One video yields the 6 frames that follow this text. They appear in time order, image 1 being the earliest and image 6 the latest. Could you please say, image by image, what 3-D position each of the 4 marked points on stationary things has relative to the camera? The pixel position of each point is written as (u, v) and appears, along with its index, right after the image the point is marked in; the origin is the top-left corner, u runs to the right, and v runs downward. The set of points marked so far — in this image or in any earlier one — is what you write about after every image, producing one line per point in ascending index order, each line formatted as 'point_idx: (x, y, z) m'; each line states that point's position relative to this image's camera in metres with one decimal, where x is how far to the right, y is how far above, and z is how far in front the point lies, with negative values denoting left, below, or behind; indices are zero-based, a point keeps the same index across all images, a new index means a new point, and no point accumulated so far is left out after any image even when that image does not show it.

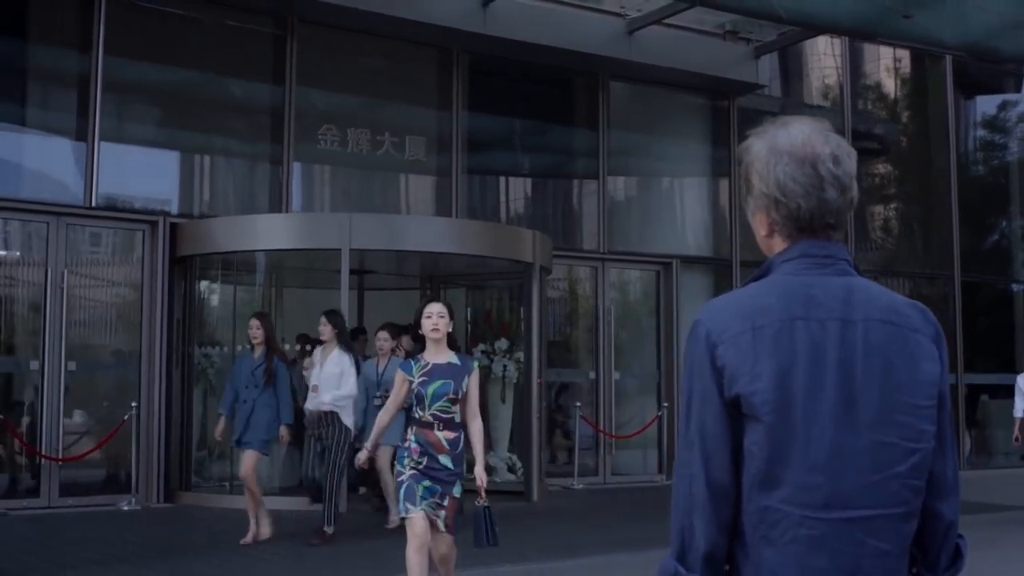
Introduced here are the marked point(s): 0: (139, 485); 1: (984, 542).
0: (-3.7, -2.0, +12.1) m
1: (+4.2, -2.3, +10.8) m
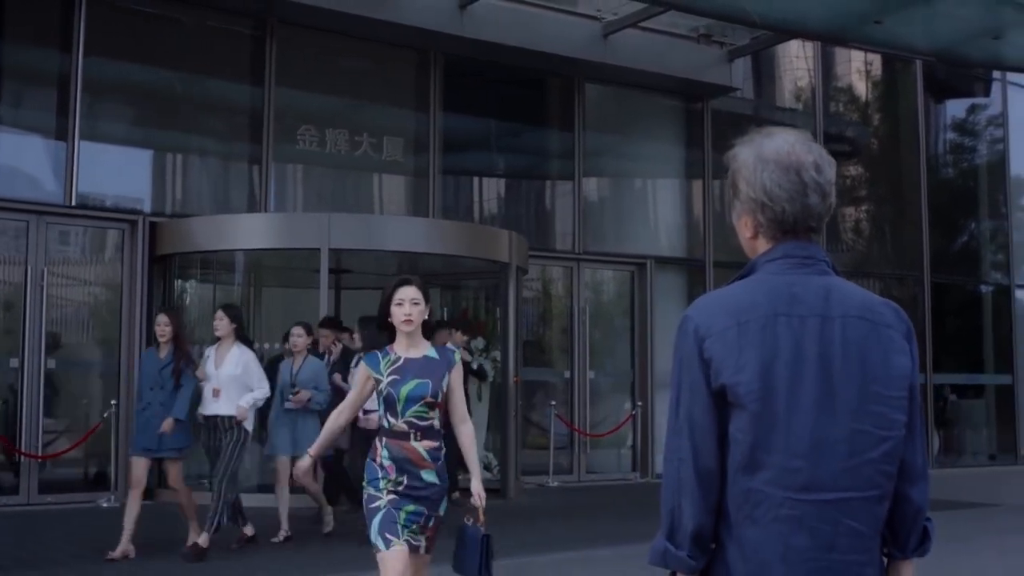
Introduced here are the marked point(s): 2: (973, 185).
0: (-3.9, -1.9, +12.1) m
1: (+4.0, -2.3, +11.1) m
2: (+7.6, +1.7, +19.9) m
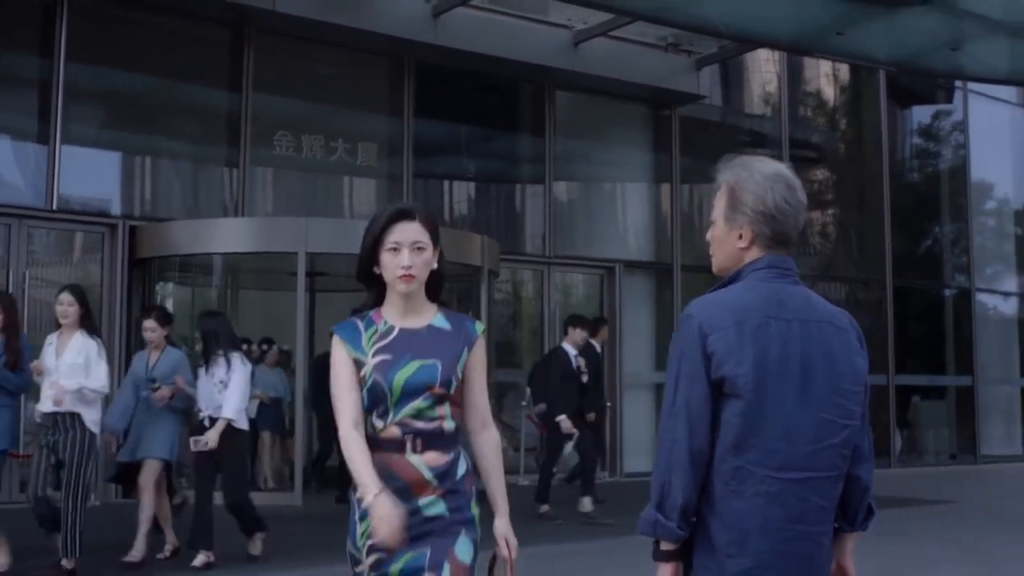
0: (-4.2, -2.0, +12.3) m
1: (+3.7, -2.3, +11.4) m
2: (+7.1, +1.6, +20.3) m
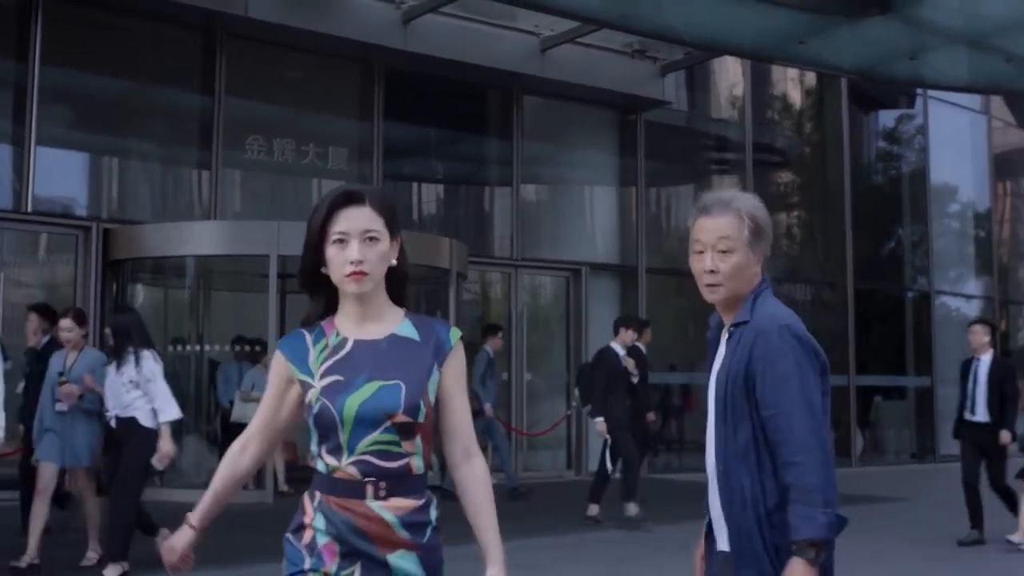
0: (-4.6, -2.0, +12.5) m
1: (+3.4, -2.3, +11.8) m
2: (+6.6, +1.6, +20.8) m
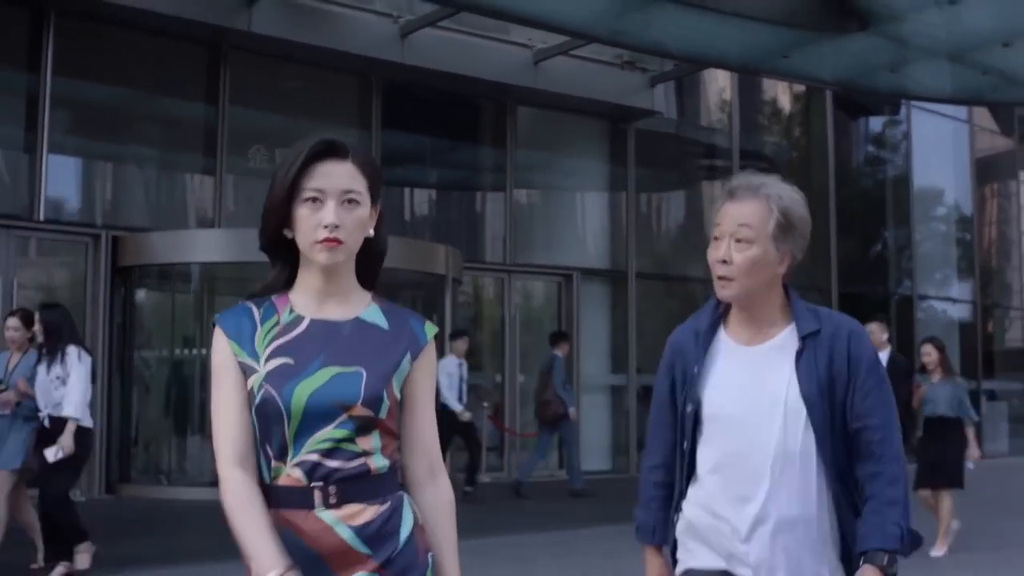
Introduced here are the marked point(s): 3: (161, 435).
0: (-4.6, -2.0, +12.9) m
1: (+3.4, -2.4, +12.3) m
2: (+6.5, +1.5, +21.3) m
3: (-3.8, -1.6, +13.3) m
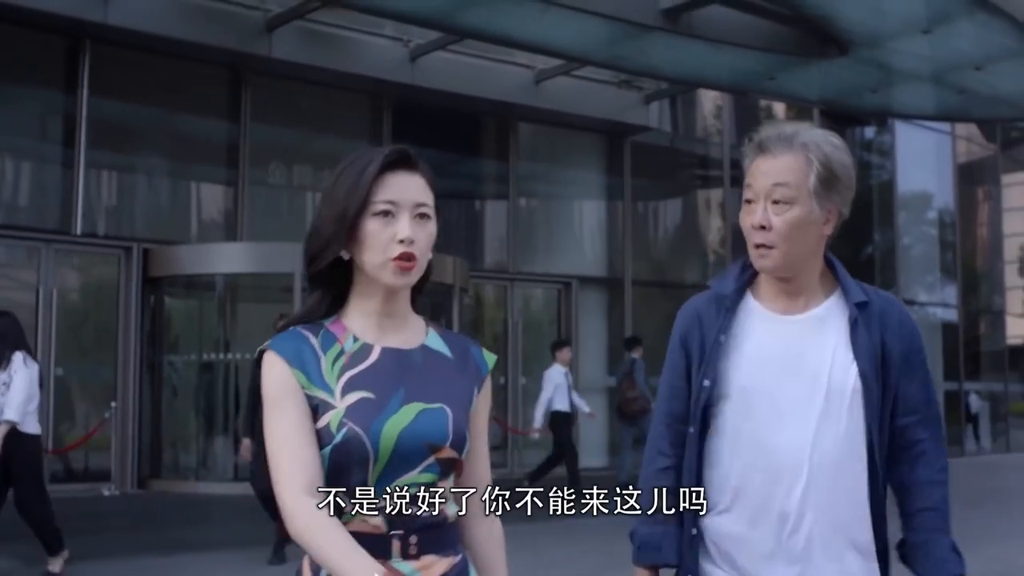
0: (-4.6, -2.1, +13.7) m
1: (+3.4, -2.5, +13.2) m
2: (+6.5, +1.4, +22.2) m
3: (-3.8, -1.7, +14.2) m
